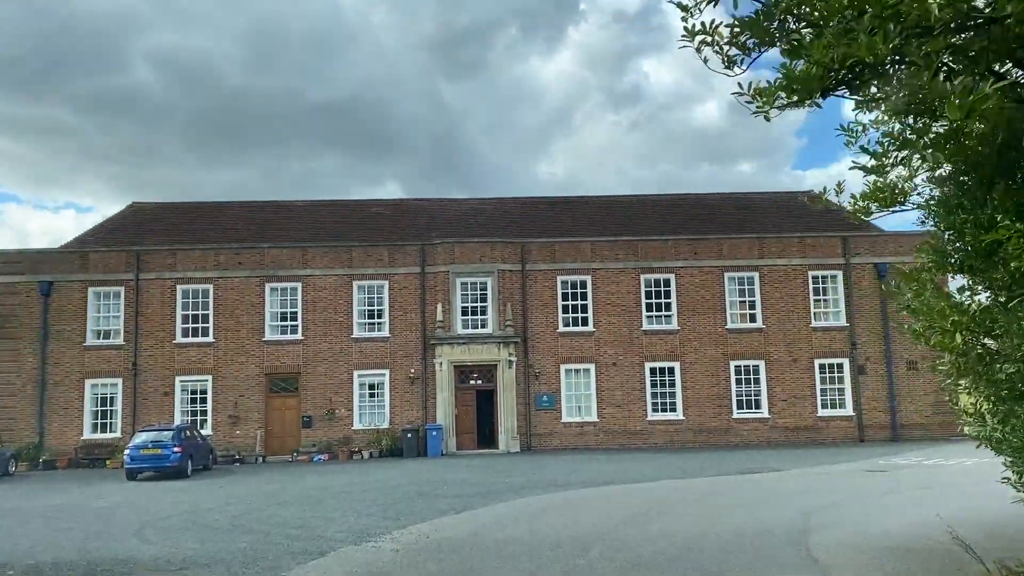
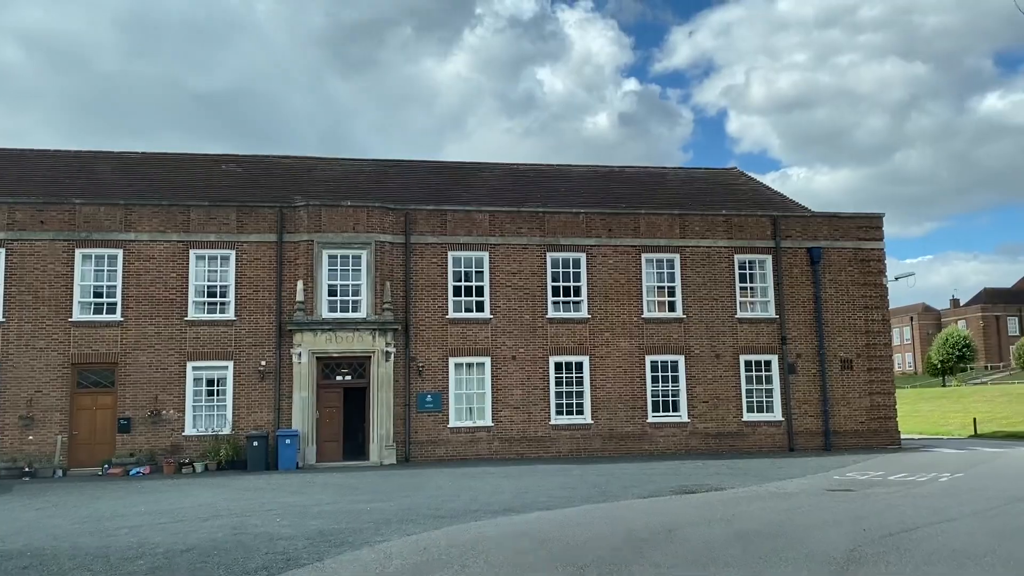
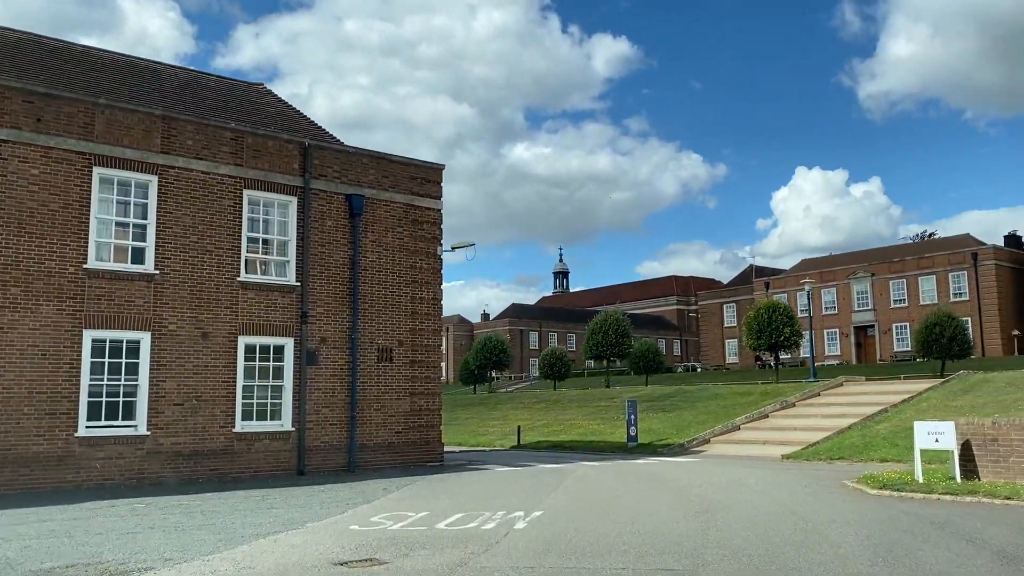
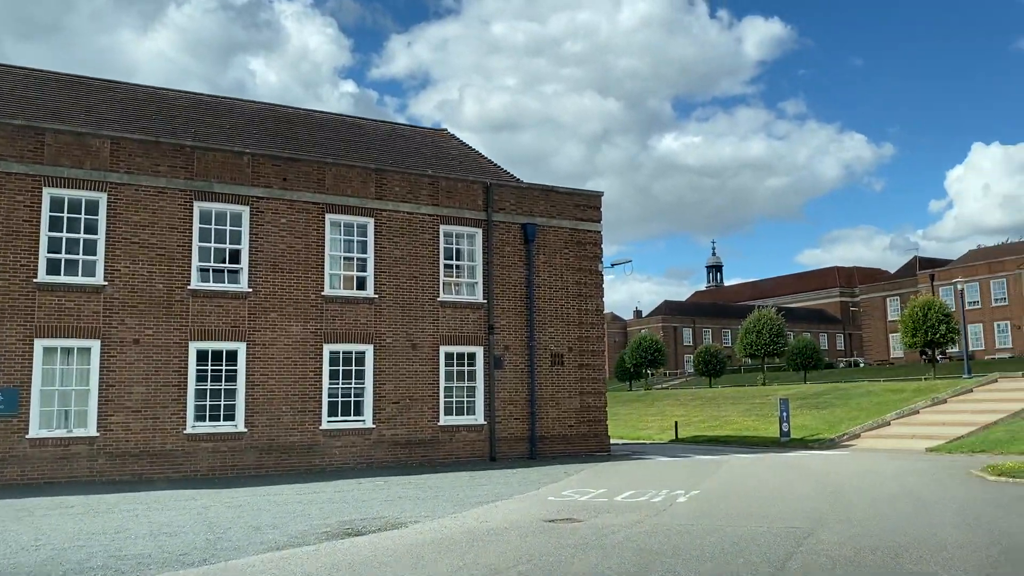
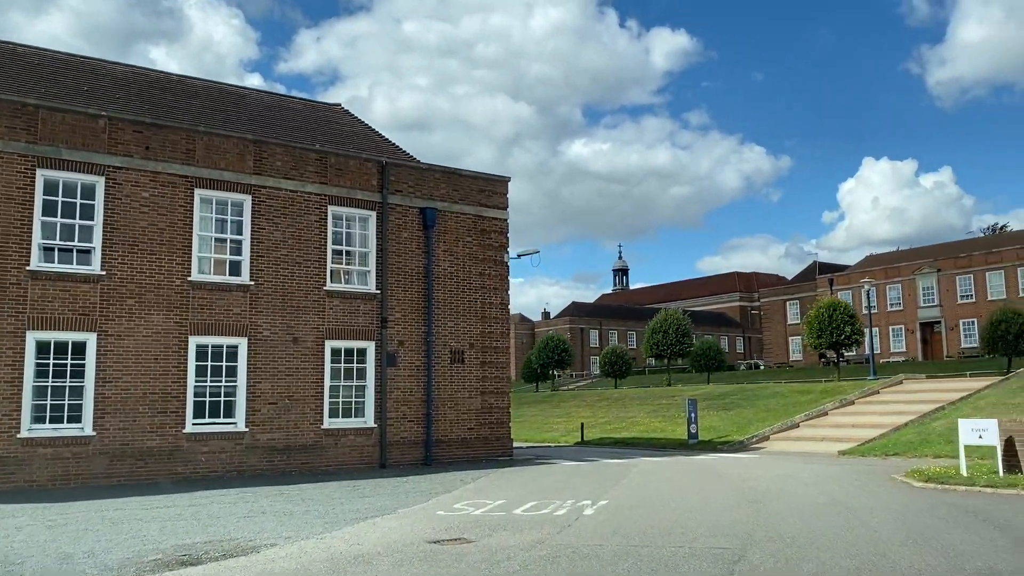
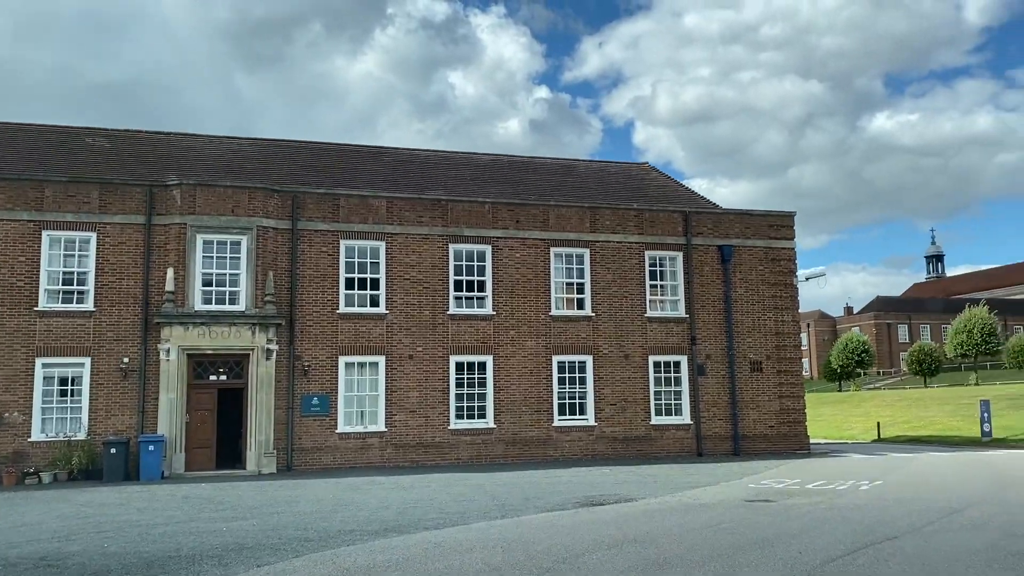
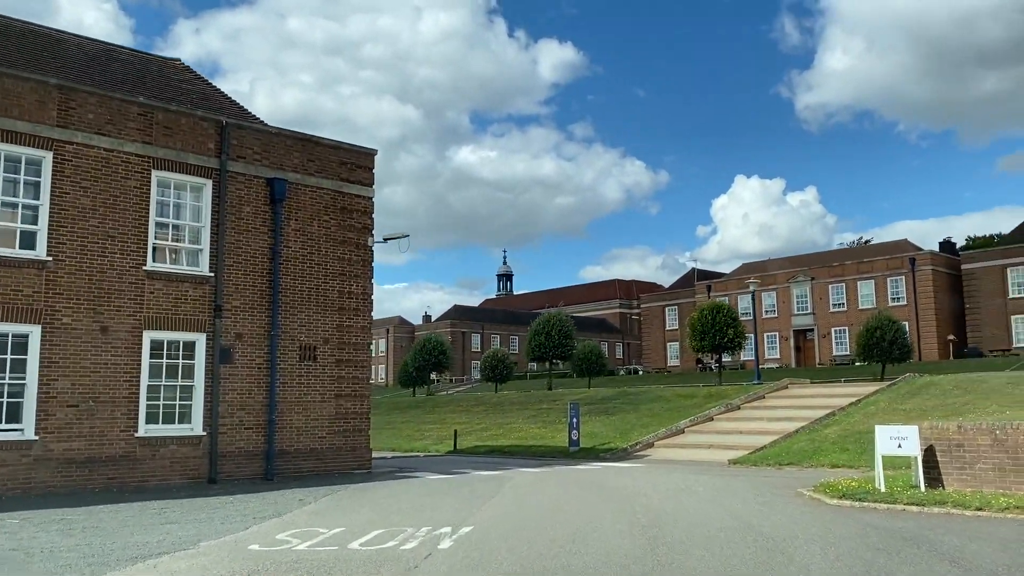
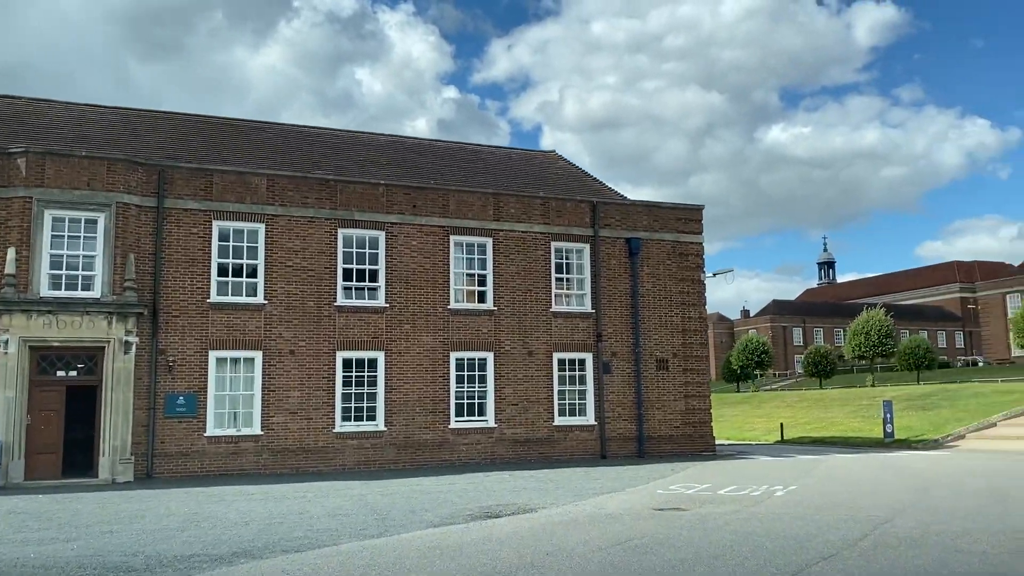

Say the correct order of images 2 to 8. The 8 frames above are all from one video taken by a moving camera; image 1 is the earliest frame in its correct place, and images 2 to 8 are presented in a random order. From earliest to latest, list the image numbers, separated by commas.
2, 6, 8, 4, 5, 3, 7
